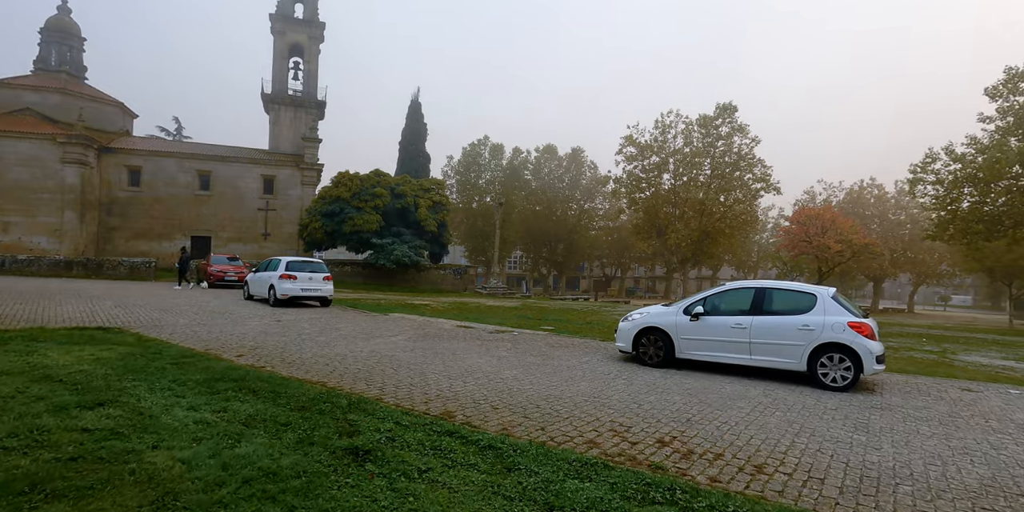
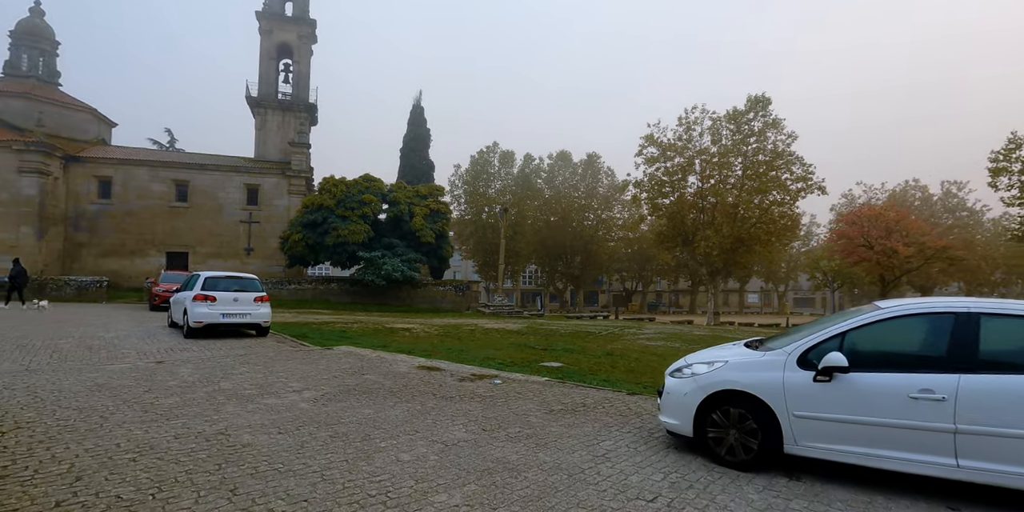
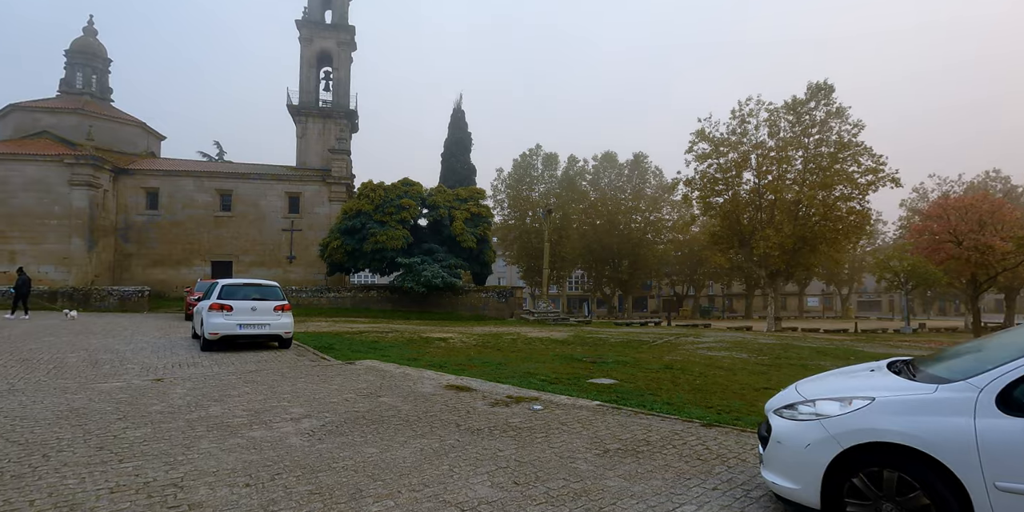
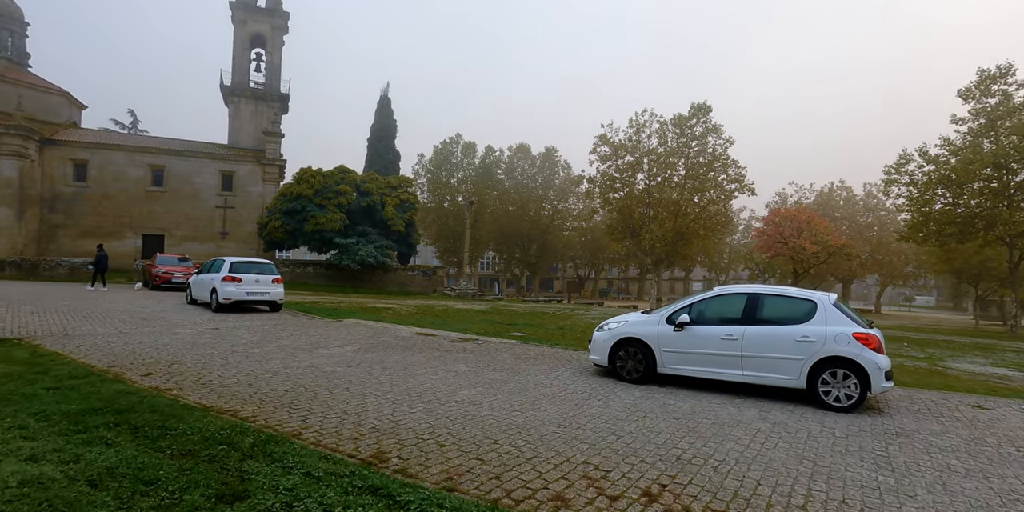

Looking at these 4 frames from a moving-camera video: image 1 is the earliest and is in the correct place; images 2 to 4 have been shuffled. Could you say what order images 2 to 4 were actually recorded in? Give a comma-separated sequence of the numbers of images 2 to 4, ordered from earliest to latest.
4, 2, 3
